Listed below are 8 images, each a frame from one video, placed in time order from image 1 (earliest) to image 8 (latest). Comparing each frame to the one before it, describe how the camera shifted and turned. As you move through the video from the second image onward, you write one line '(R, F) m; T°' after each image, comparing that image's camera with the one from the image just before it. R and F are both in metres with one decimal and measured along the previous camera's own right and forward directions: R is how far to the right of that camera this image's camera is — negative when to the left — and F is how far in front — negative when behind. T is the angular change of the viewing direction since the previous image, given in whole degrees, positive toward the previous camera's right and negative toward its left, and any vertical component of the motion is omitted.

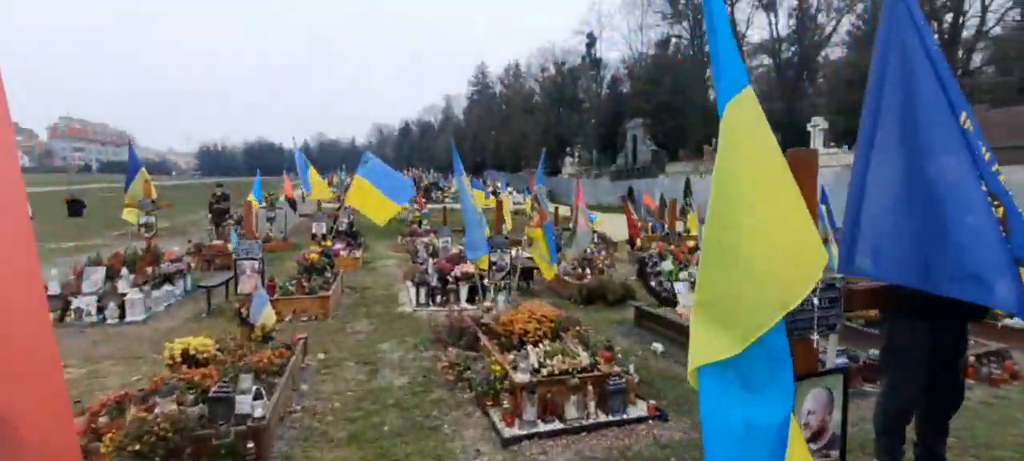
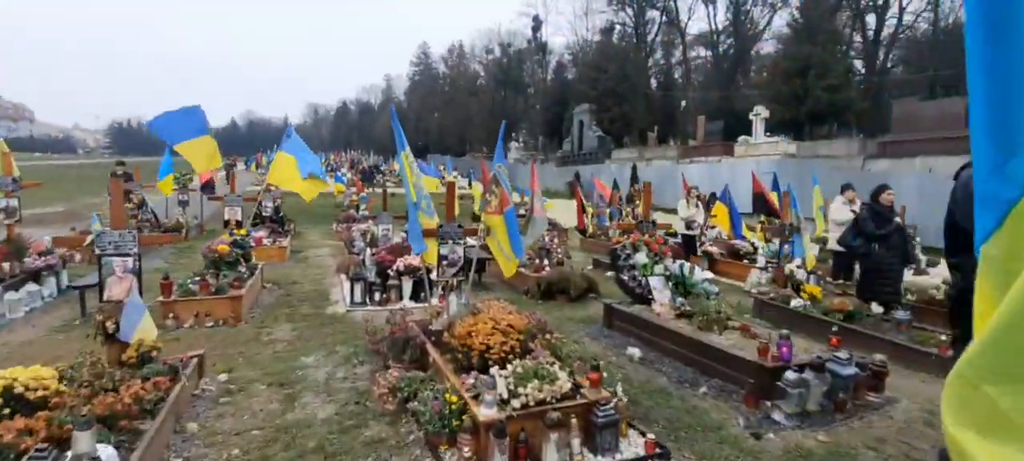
(-0.2, +1.4) m; +7°
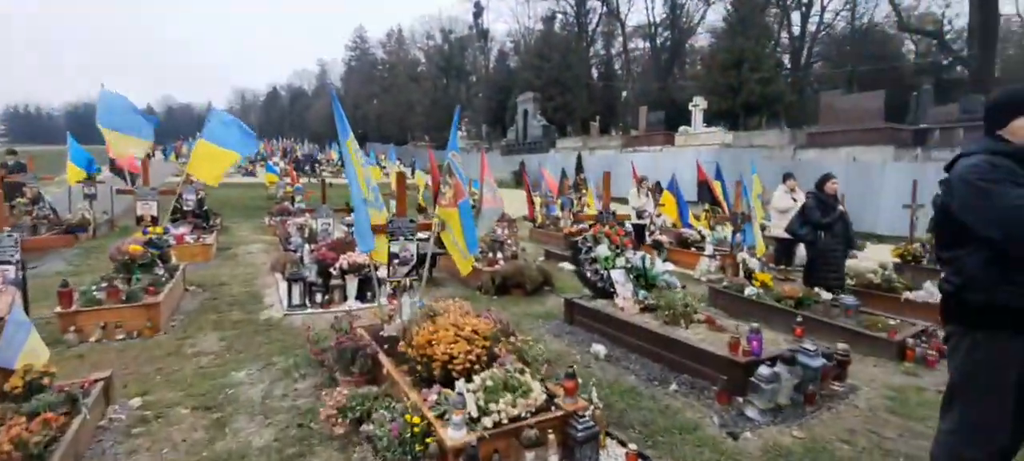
(-0.2, +0.5) m; +7°
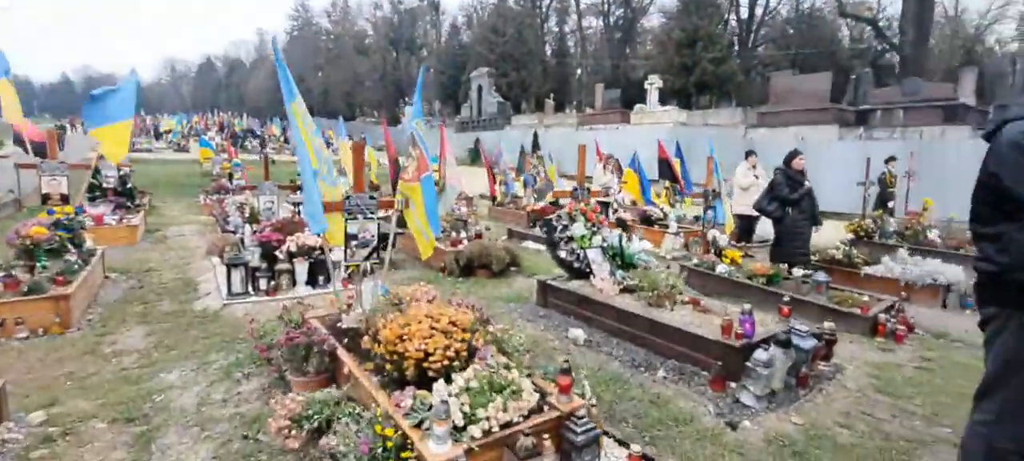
(-0.2, +0.6) m; +5°
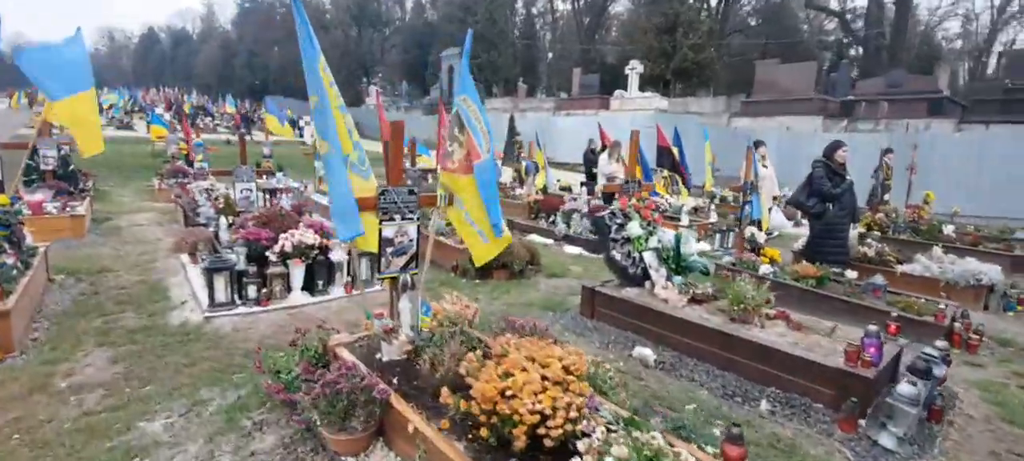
(-1.1, +1.1) m; +4°
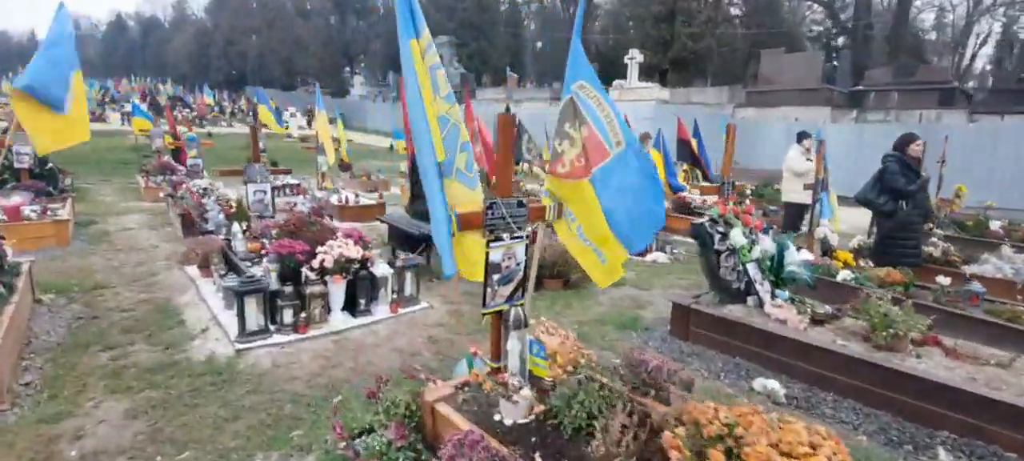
(-1.1, +0.9) m; +2°
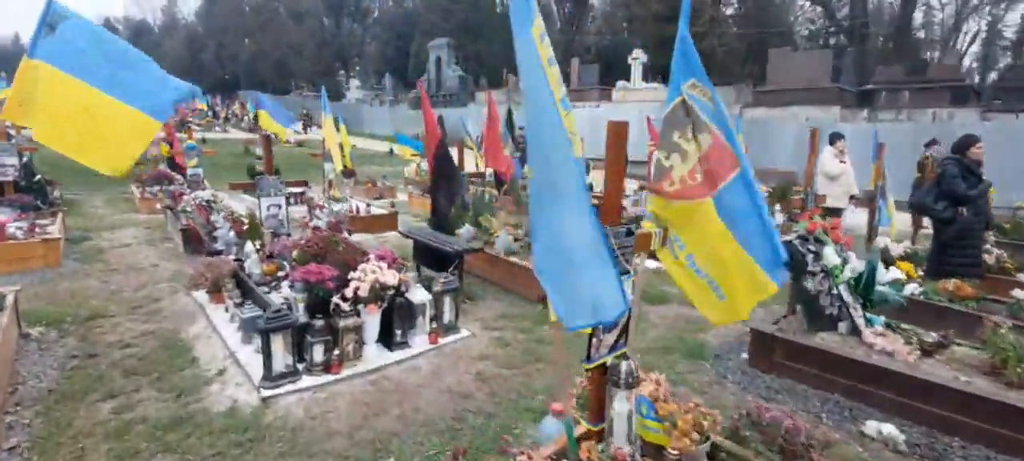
(-0.7, +0.7) m; +1°
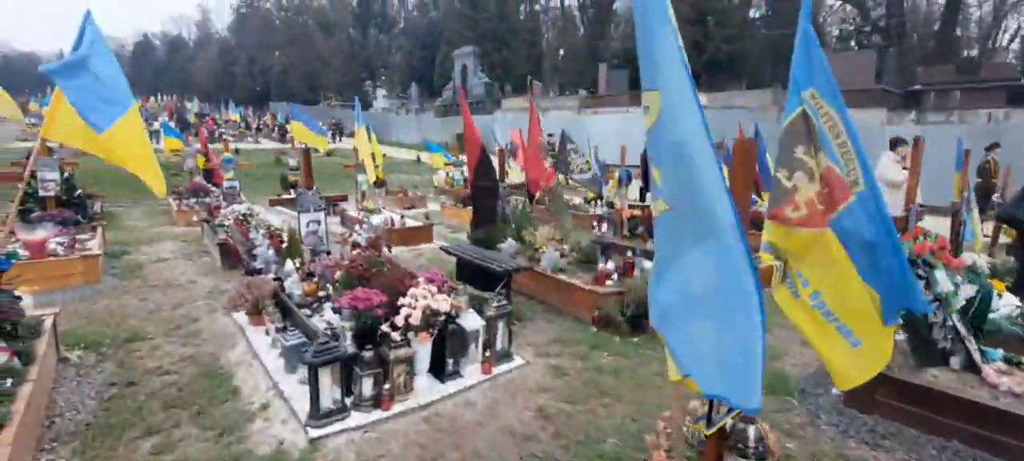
(-0.4, +0.4) m; -3°
